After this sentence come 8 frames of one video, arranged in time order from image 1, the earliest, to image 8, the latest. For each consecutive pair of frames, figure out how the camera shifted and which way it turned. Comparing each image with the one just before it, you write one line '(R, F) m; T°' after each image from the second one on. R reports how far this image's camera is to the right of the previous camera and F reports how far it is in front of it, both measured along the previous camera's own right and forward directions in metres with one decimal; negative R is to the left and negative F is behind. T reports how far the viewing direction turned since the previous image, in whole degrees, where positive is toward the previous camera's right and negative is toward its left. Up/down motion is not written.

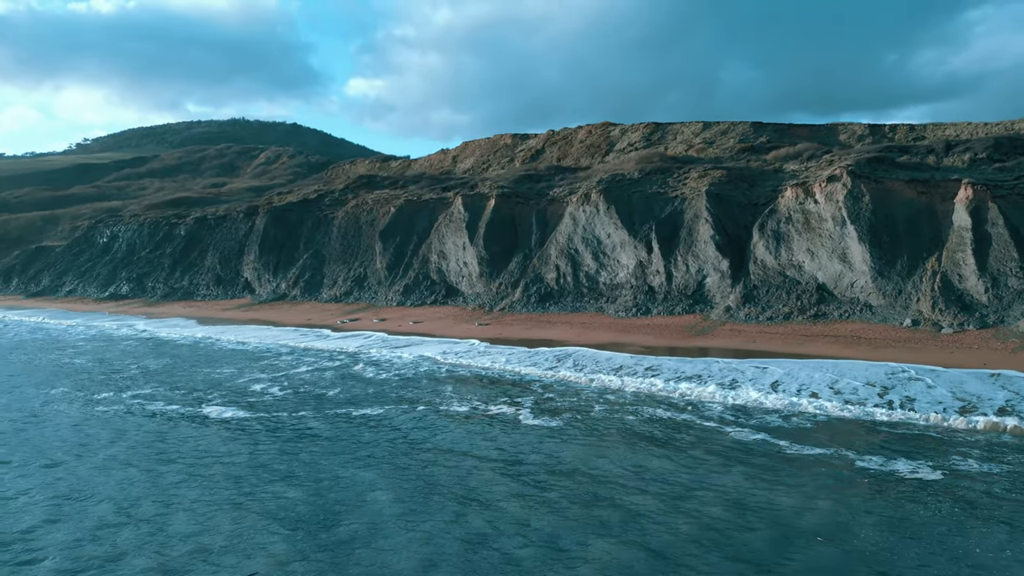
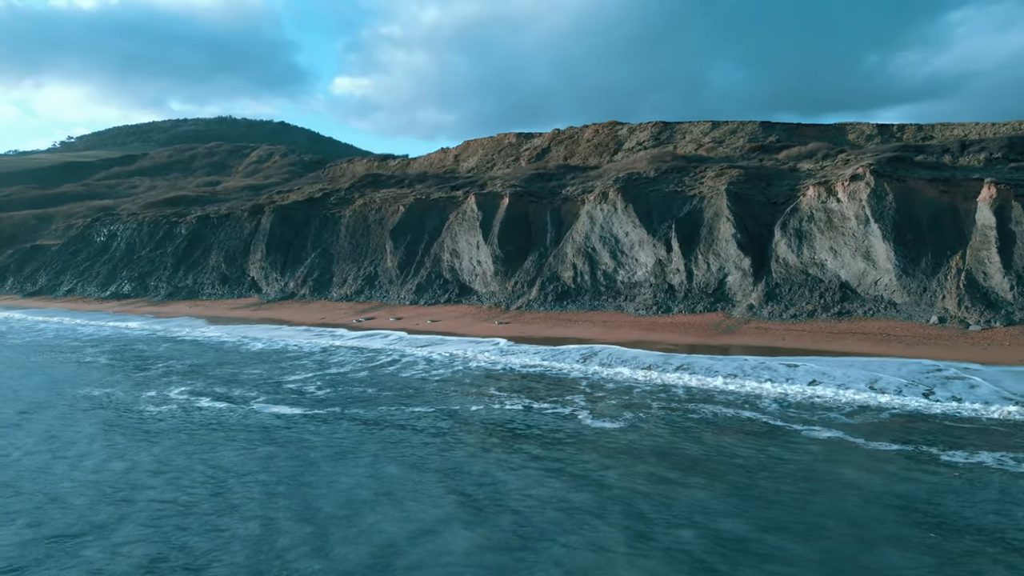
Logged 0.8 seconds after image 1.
(-1.1, 0.0) m; +1°
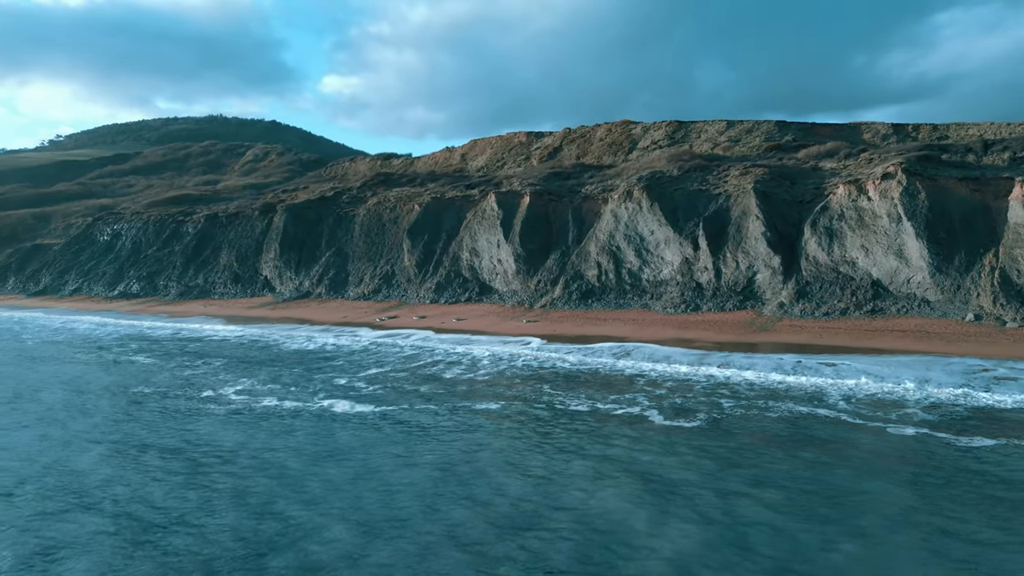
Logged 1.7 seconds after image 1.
(-1.2, 0.0) m; +1°
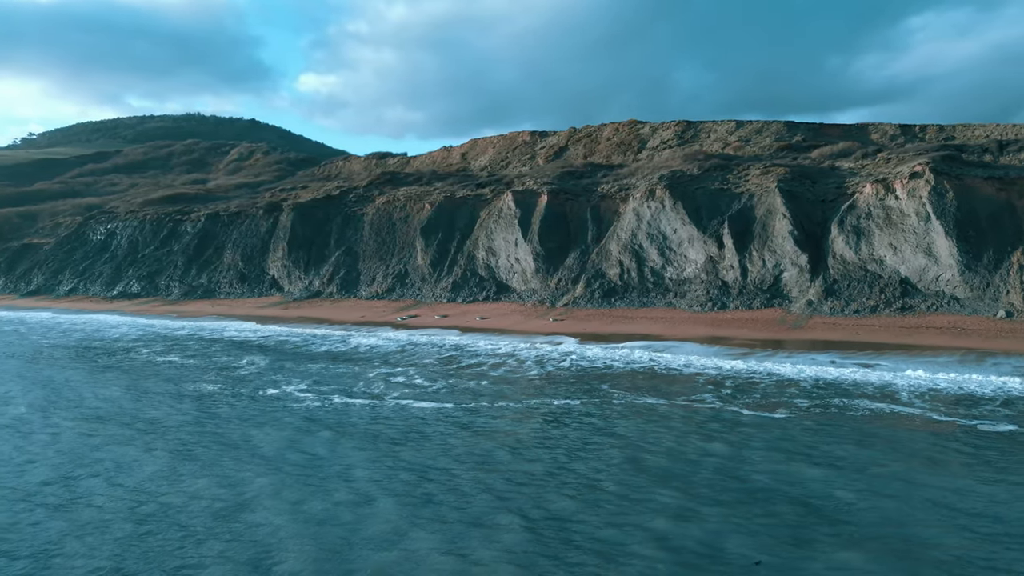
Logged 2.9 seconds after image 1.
(-1.5, 0.0) m; +2°
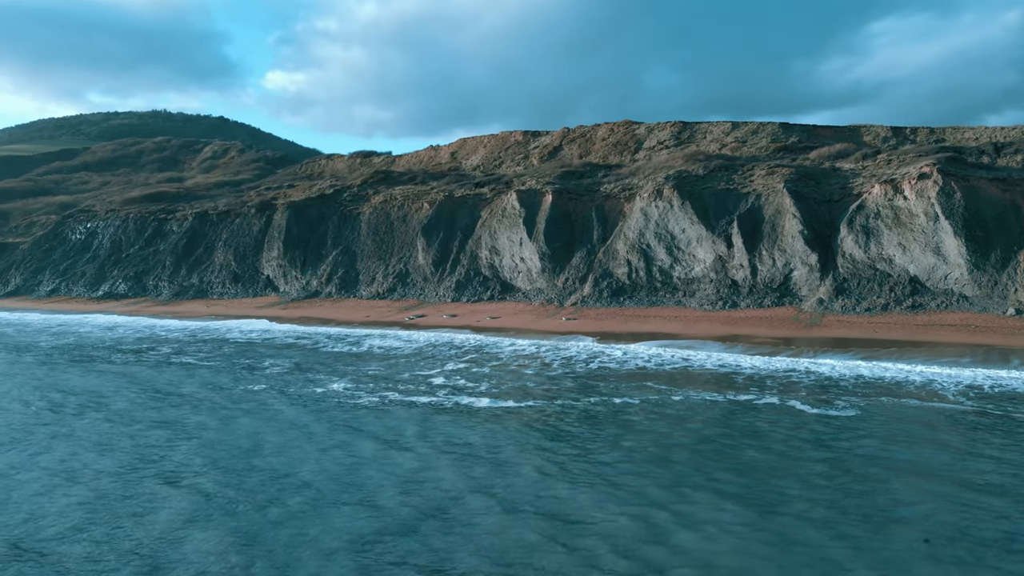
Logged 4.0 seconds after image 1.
(-1.4, 0.0) m; +2°
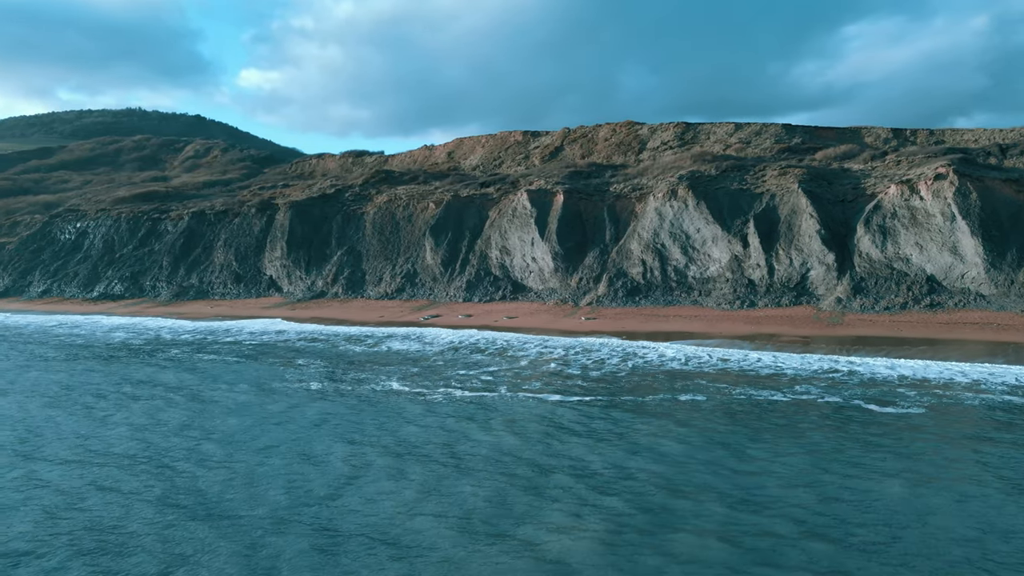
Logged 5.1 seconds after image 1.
(-1.3, 0.0) m; +2°
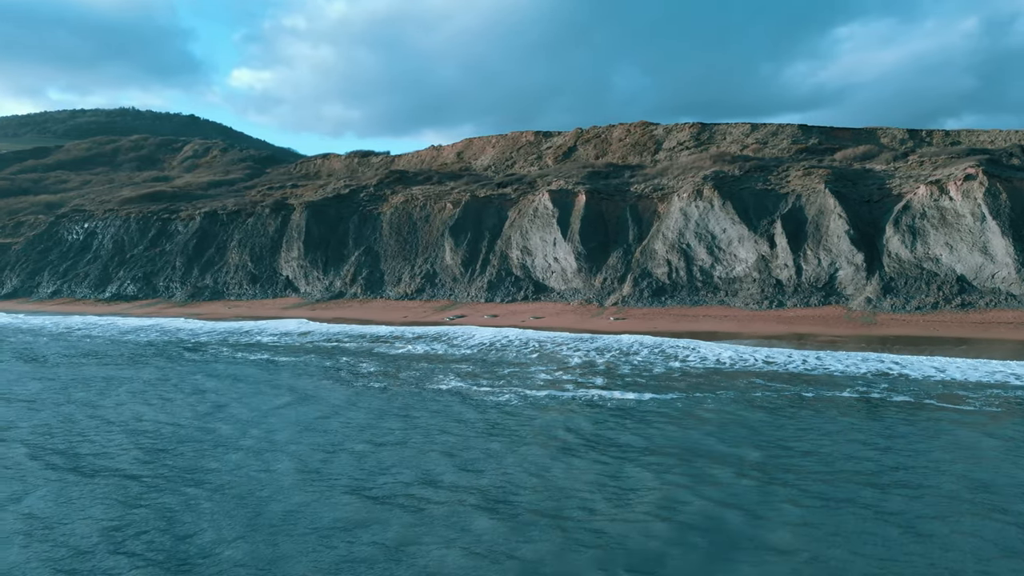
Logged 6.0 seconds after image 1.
(-1.2, 0.0) m; +1°
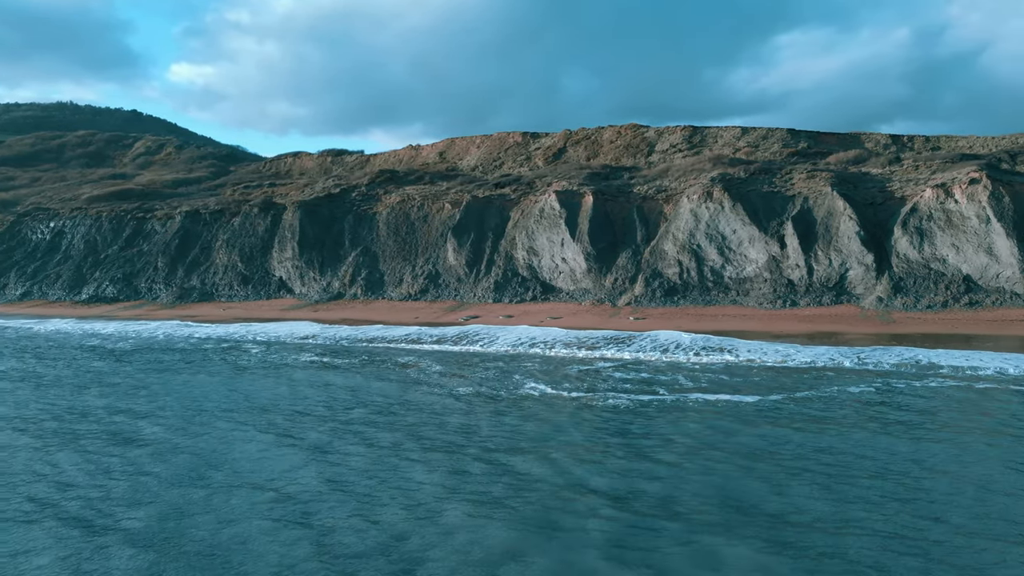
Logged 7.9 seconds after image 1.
(-2.3, +0.1) m; +4°
